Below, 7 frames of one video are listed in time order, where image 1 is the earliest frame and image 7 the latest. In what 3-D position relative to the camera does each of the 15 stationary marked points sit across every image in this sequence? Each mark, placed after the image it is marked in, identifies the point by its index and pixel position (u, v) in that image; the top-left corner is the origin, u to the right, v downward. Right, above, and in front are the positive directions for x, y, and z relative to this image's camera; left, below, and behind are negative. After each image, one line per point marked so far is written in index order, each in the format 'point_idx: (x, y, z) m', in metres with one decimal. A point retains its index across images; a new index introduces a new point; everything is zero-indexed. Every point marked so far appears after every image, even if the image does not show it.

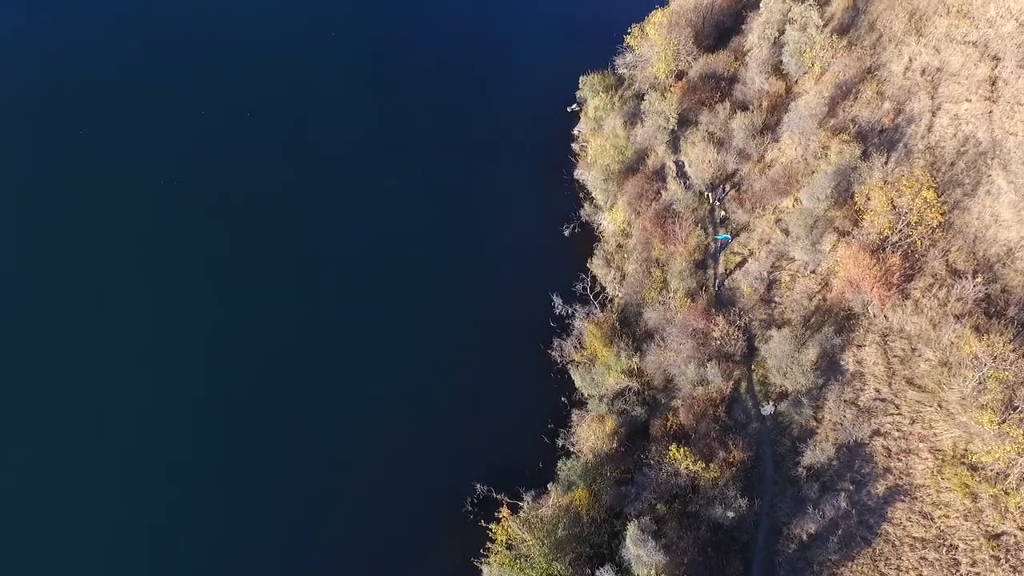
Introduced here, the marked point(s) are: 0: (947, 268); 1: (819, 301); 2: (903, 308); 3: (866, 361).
0: (+12.7, +0.5, +18.0) m
1: (+9.8, -0.5, +19.8) m
2: (+11.6, -0.8, +18.2) m
3: (+10.6, -2.3, +18.5) m
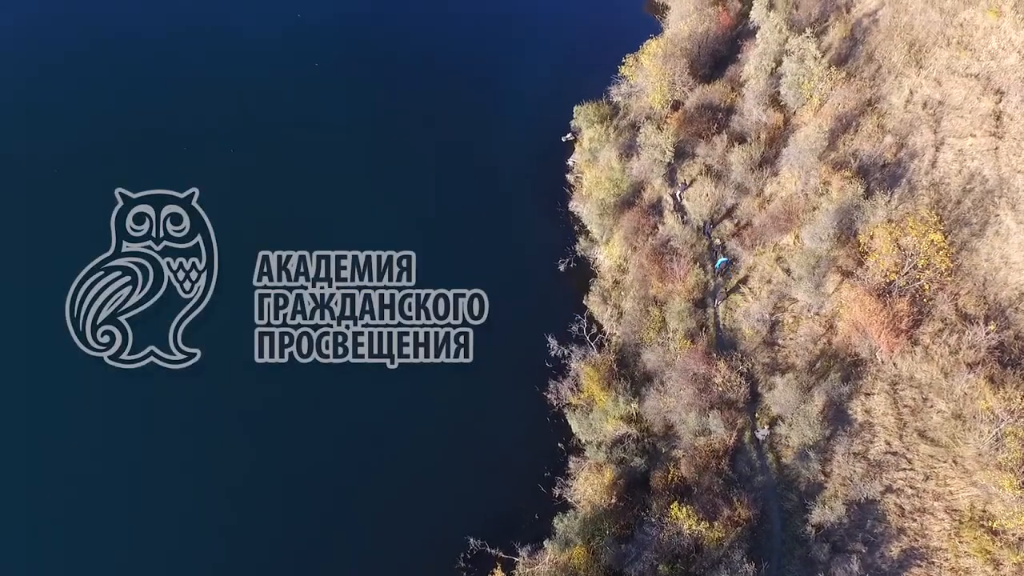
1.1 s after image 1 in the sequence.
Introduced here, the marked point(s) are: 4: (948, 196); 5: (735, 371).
0: (+12.4, -0.8, +17.3) m
1: (+9.6, -1.8, +19.0) m
2: (+11.3, -2.0, +17.5) m
3: (+10.4, -3.6, +17.7) m
4: (+13.4, +2.8, +19.0) m
5: (+7.1, -2.7, +19.6) m
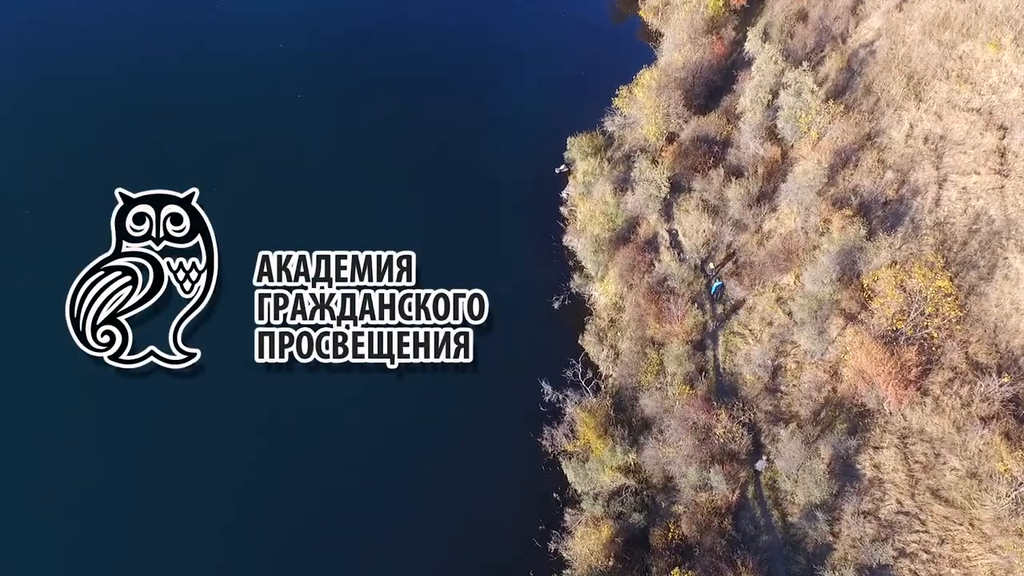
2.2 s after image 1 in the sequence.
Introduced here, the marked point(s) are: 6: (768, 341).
0: (+12.2, -2.0, +16.6) m
1: (+9.3, -3.1, +18.3) m
2: (+11.1, -3.3, +16.7) m
3: (+10.2, -4.9, +16.9) m
4: (+13.1, +1.5, +18.3) m
5: (+6.8, -4.1, +18.8) m
6: (+8.2, -1.7, +19.7) m
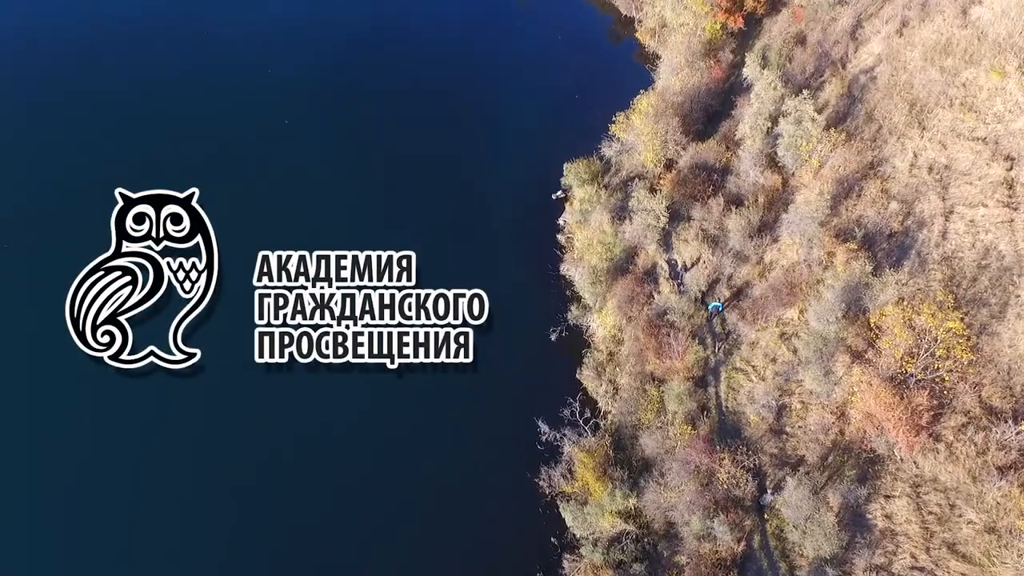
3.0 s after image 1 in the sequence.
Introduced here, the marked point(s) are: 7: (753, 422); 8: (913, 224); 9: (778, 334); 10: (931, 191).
0: (+12.0, -3.0, +15.9) m
1: (+9.2, -4.2, +17.6) m
2: (+11.0, -4.3, +16.0) m
3: (+10.0, -5.9, +16.2) m
4: (+12.9, +0.5, +17.7) m
5: (+6.7, -5.2, +18.1) m
6: (+8.0, -2.8, +19.1) m
7: (+7.3, -4.1, +18.9) m
8: (+12.5, +2.0, +19.4) m
9: (+8.6, -1.5, +19.9) m
10: (+13.3, +3.1, +19.7) m
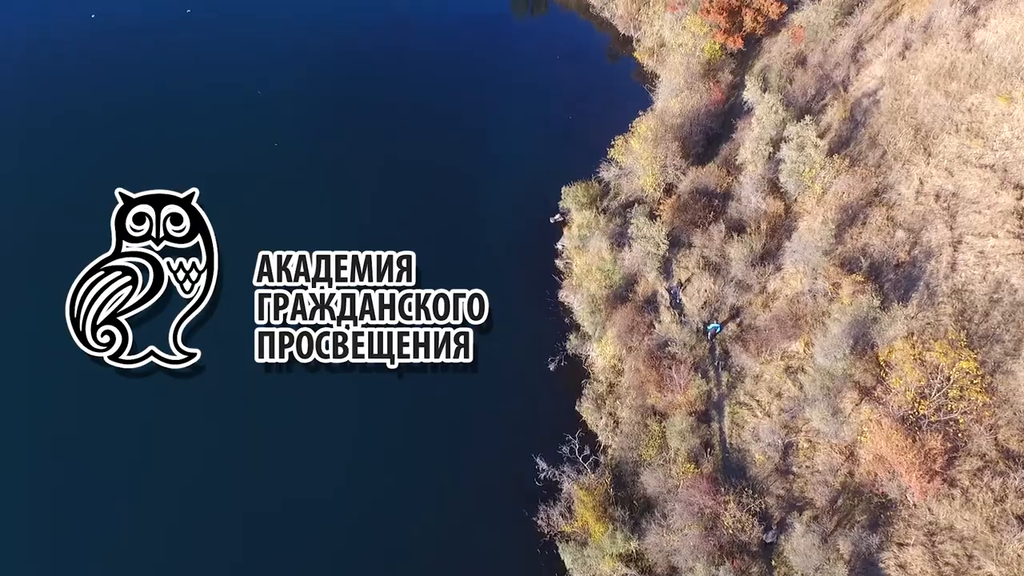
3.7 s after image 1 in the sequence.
0: (+11.9, -3.9, +15.3) m
1: (+9.1, -5.2, +16.9) m
2: (+10.9, -5.2, +15.4) m
3: (+9.9, -6.8, +15.5) m
4: (+12.8, -0.4, +17.2) m
5: (+6.6, -6.1, +17.5) m
6: (+7.9, -3.8, +18.4) m
7: (+7.2, -5.1, +18.2) m
8: (+12.4, +1.0, +18.8) m
9: (+8.5, -2.5, +19.3) m
10: (+13.2, +2.1, +19.2) m
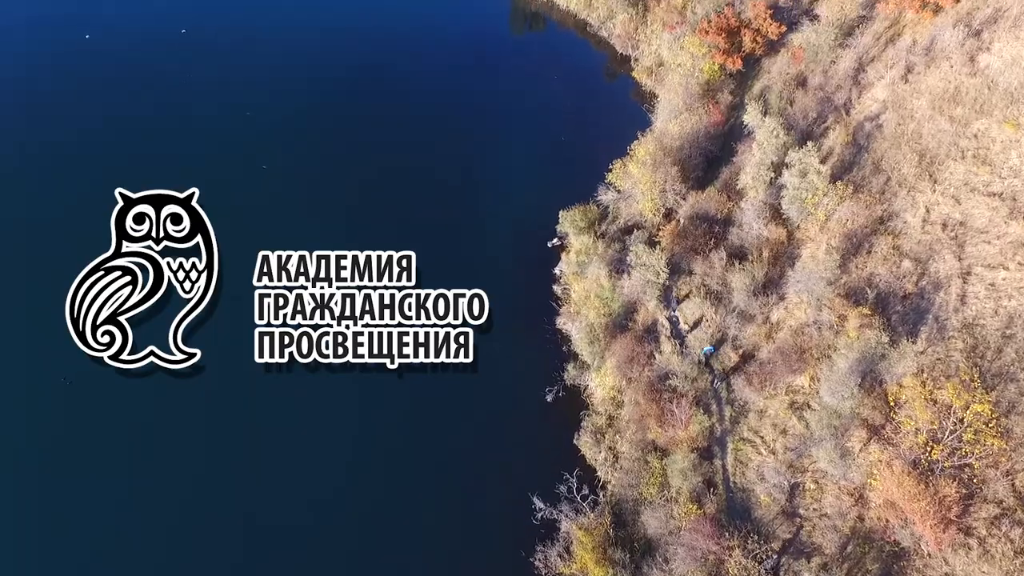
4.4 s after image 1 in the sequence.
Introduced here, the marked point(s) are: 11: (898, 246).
0: (+11.8, -4.8, +14.6) m
1: (+9.0, -6.1, +16.2) m
2: (+10.7, -6.1, +14.7) m
3: (+9.8, -7.7, +14.8) m
4: (+12.7, -1.4, +16.6) m
5: (+6.5, -7.1, +16.8) m
6: (+7.8, -4.7, +17.8) m
7: (+7.1, -6.0, +17.5) m
8: (+12.3, +0.1, +18.3) m
9: (+8.3, -3.5, +18.7) m
10: (+13.1, +1.2, +18.6) m
11: (+12.2, +1.3, +19.6) m
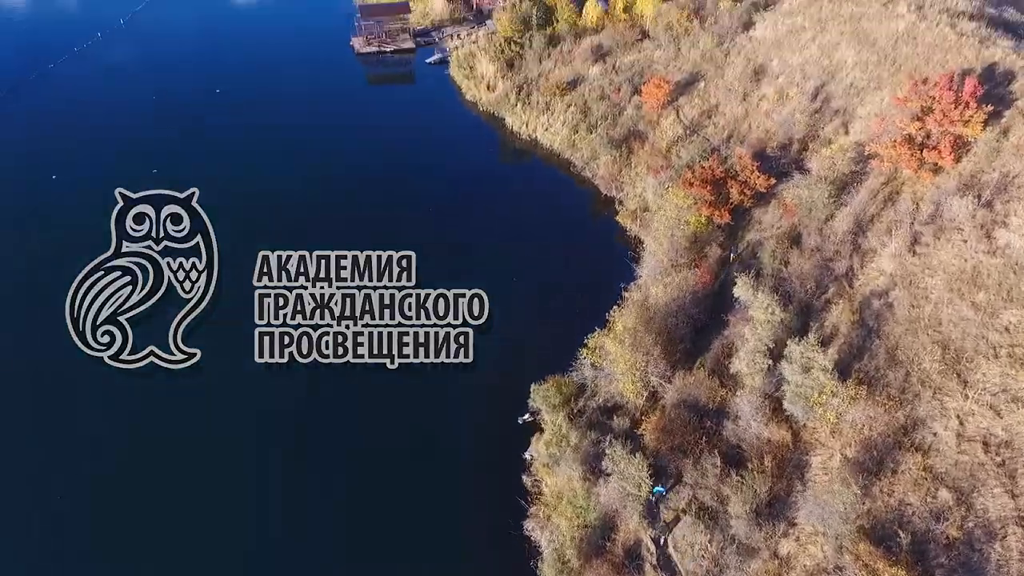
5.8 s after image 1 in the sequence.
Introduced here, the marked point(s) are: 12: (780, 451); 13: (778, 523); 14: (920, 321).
0: (+10.3, -9.8, +10.0) m
1: (+7.5, -11.4, +11.4) m
2: (+9.2, -11.1, +9.9) m
3: (+8.3, -12.7, +9.7) m
4: (+11.2, -6.8, +12.5) m
5: (+5.0, -12.4, +11.8) m
6: (+6.3, -10.3, +13.1) m
7: (+5.6, -11.5, +12.7) m
8: (+10.8, -5.6, +14.4) m
9: (+6.9, -9.2, +14.3) m
10: (+11.6, -4.6, +14.9) m
11: (+10.8, -4.6, +15.9) m
12: (+7.9, -4.8, +18.1) m
13: (+7.2, -6.4, +16.8) m
14: (+12.4, -1.0, +18.9) m
